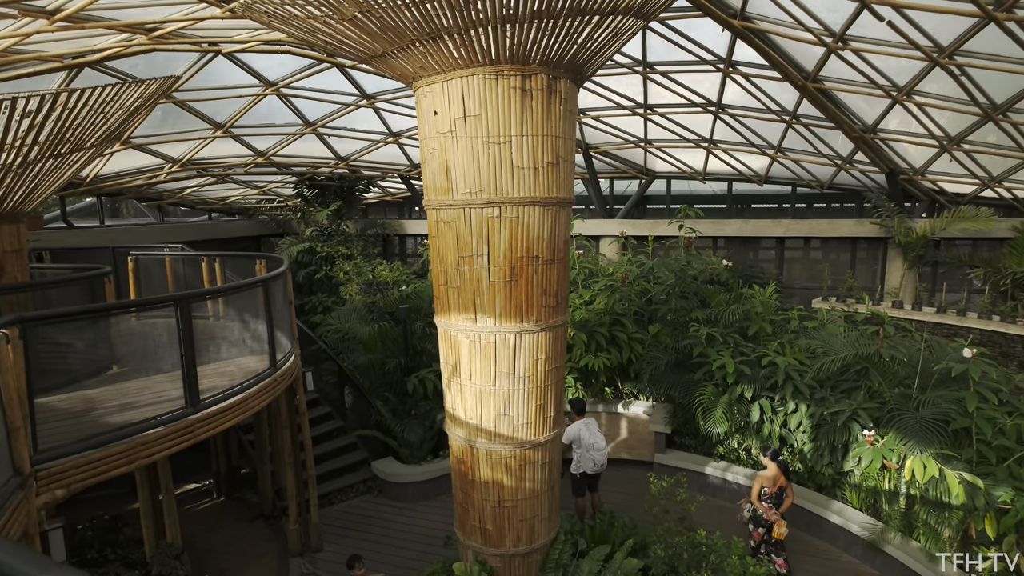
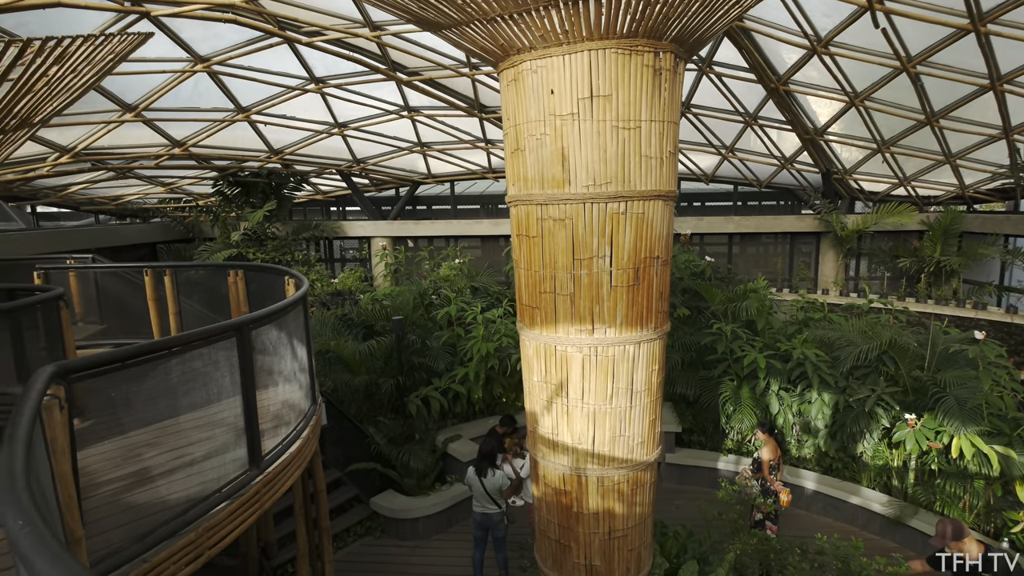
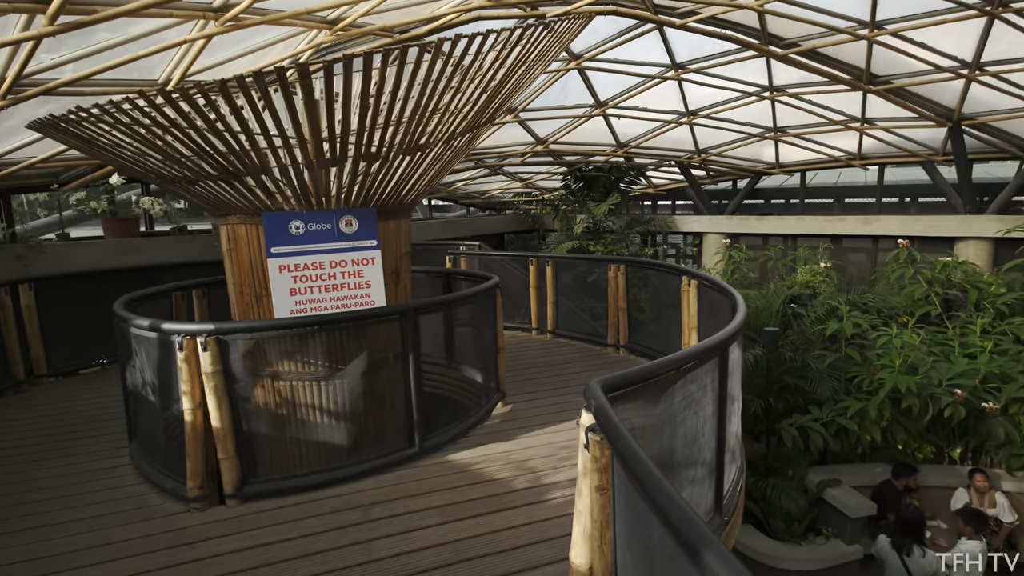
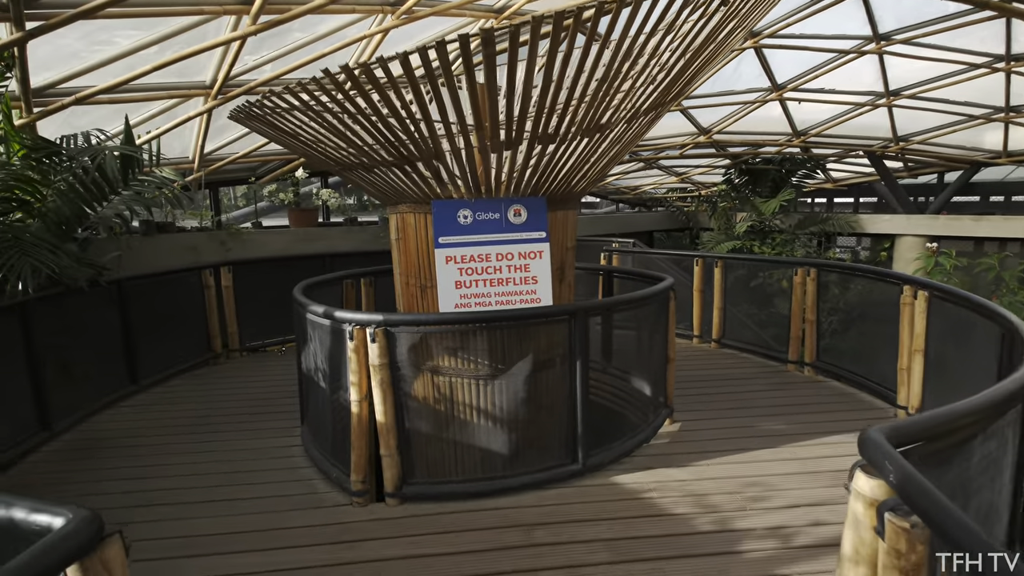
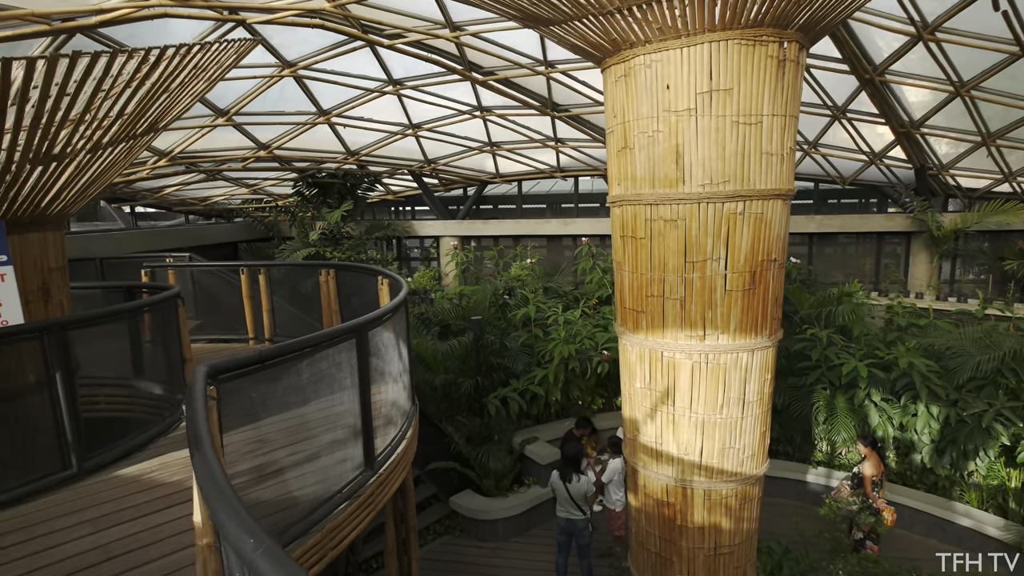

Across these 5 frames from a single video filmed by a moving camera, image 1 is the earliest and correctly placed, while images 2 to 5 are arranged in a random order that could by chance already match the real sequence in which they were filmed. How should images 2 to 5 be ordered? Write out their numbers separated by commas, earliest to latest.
2, 5, 3, 4
